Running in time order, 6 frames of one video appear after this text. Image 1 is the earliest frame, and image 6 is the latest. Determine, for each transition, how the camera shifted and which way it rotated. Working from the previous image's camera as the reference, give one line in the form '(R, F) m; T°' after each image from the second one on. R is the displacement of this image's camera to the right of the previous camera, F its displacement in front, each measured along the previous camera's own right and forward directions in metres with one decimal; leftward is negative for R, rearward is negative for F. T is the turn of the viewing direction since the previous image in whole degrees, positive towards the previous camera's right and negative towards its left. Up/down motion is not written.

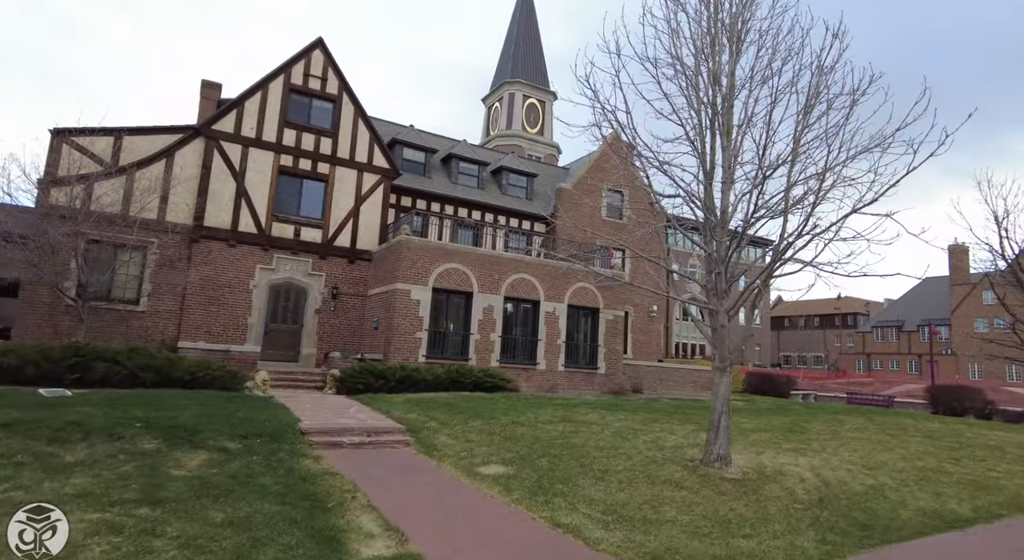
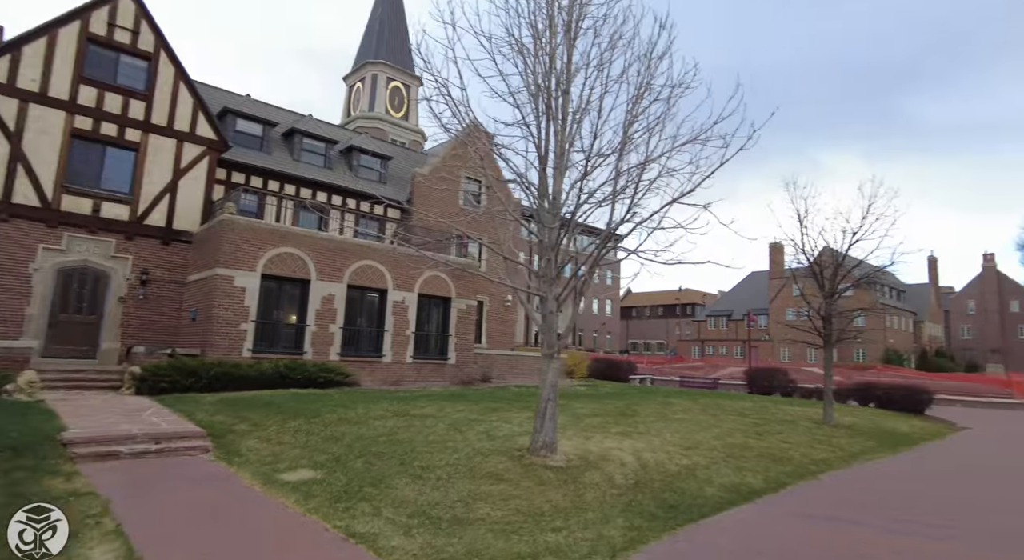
(+0.9, +0.5) m; +13°
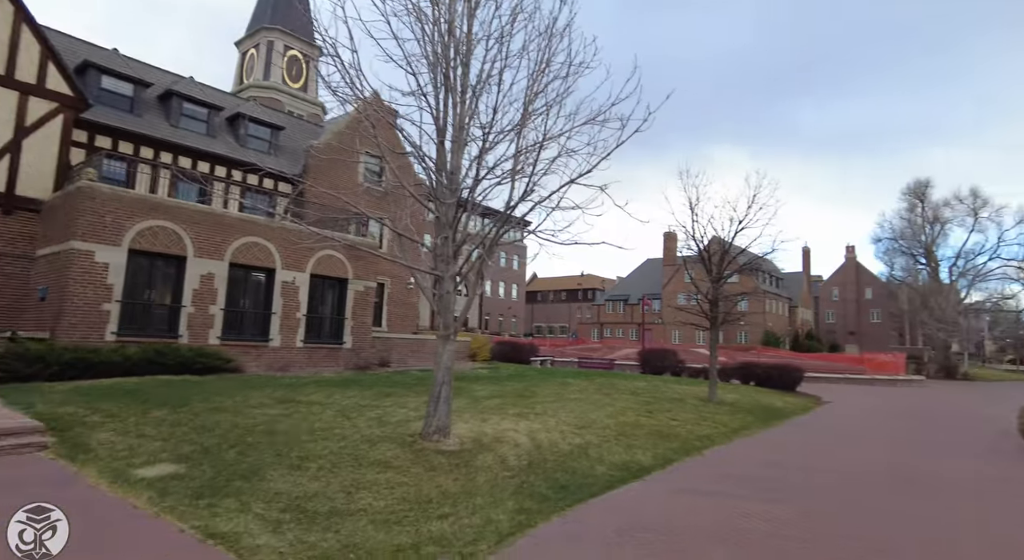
(+0.2, +0.3) m; +10°
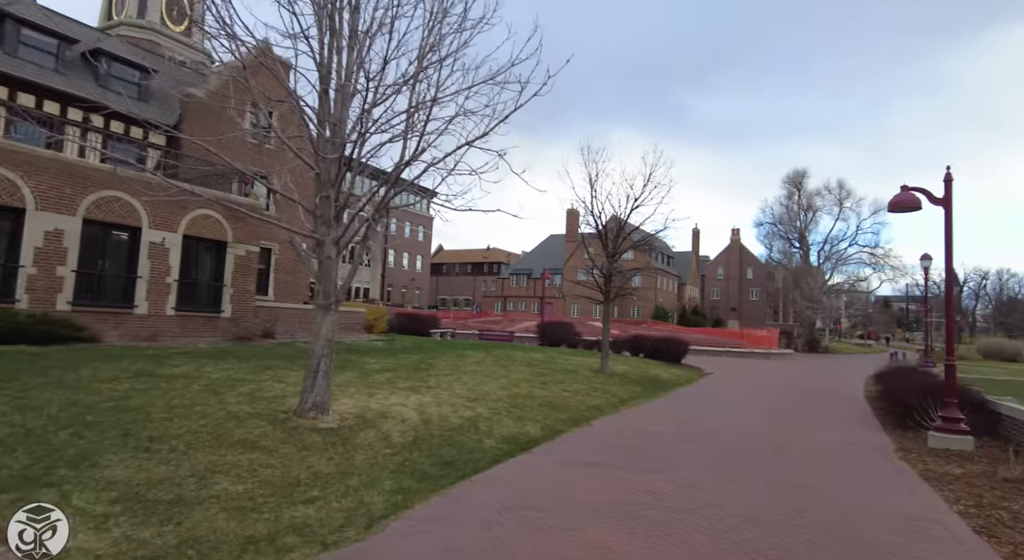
(+0.3, +0.4) m; +10°
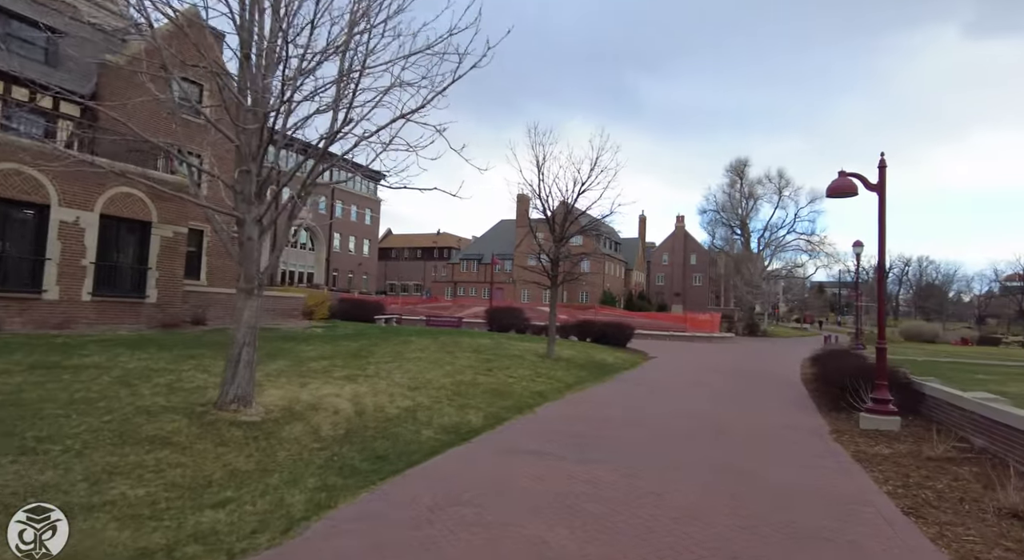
(+0.2, +0.3) m; +5°
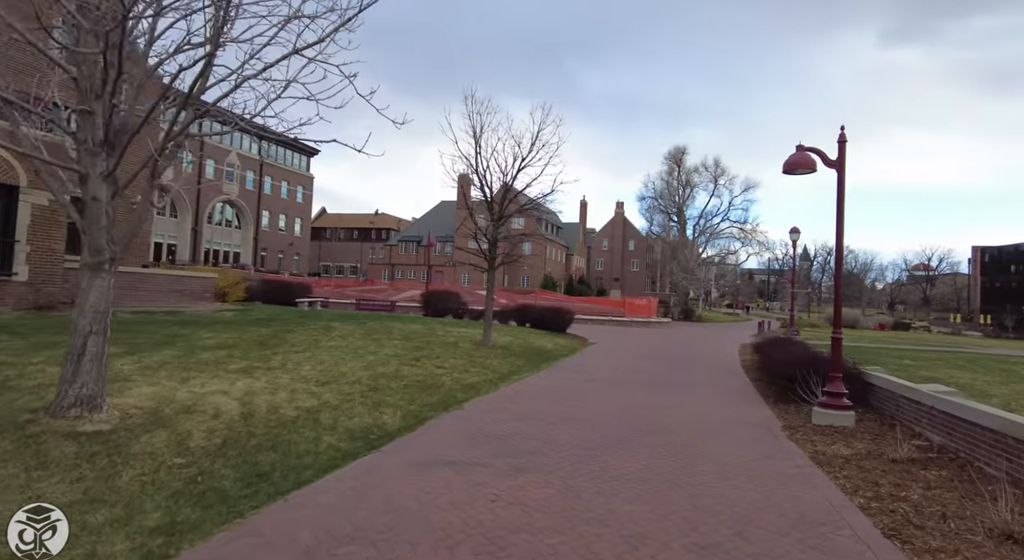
(+0.2, +1.0) m; +6°
